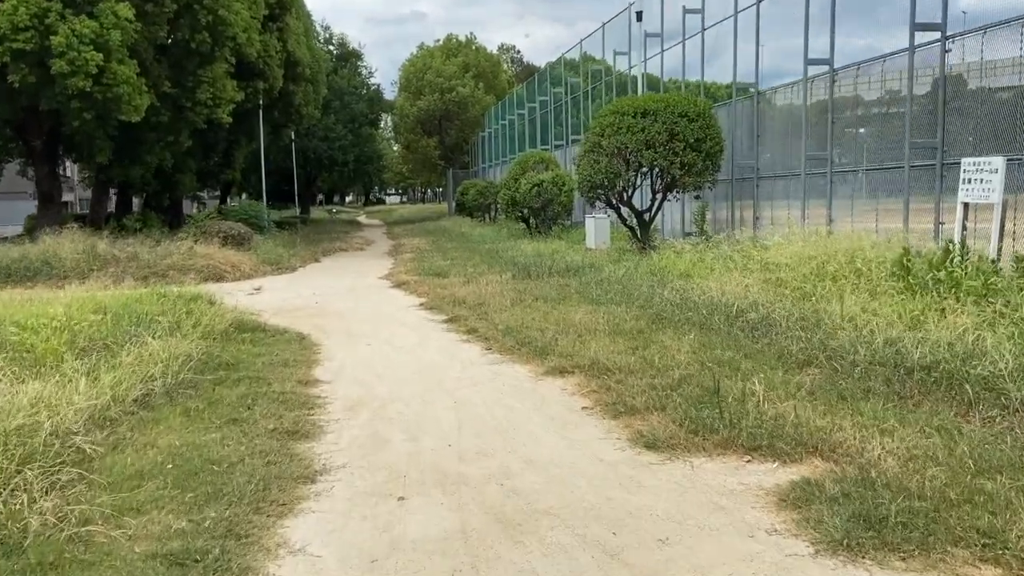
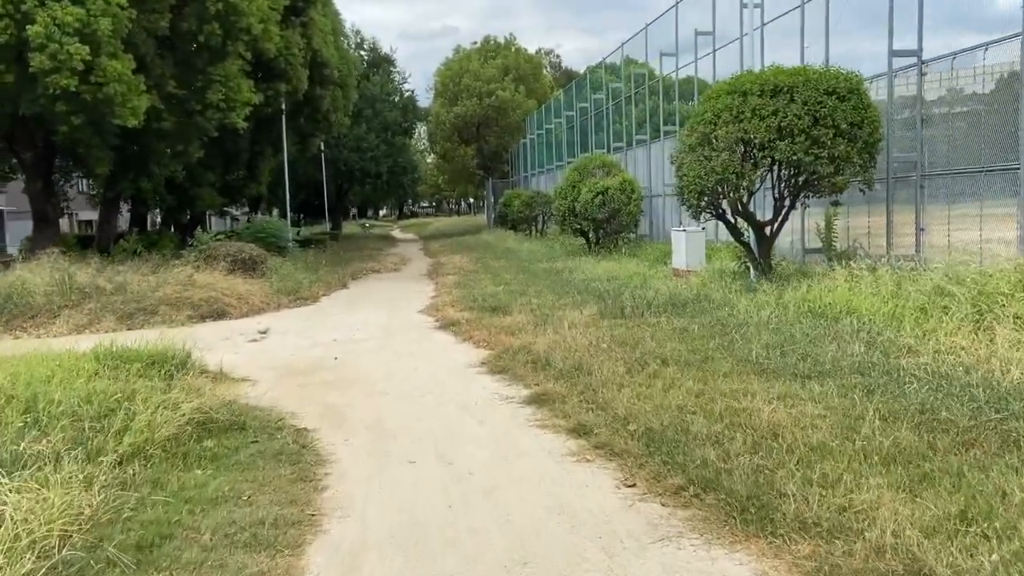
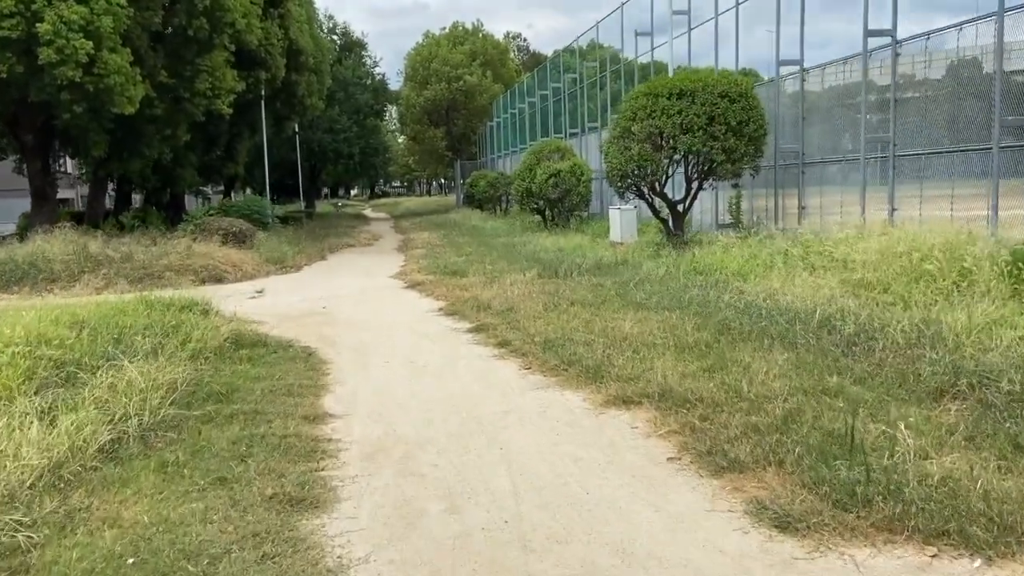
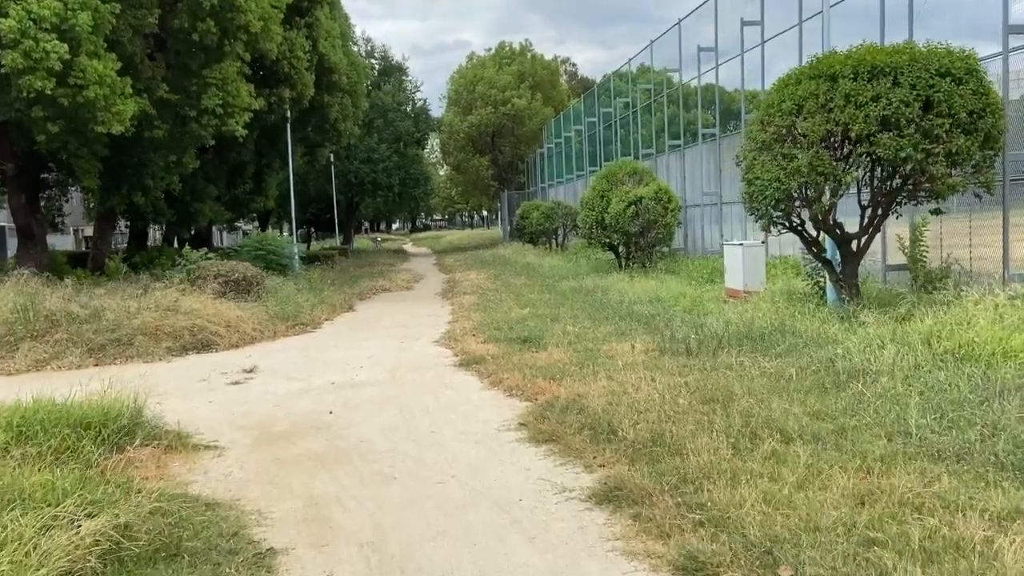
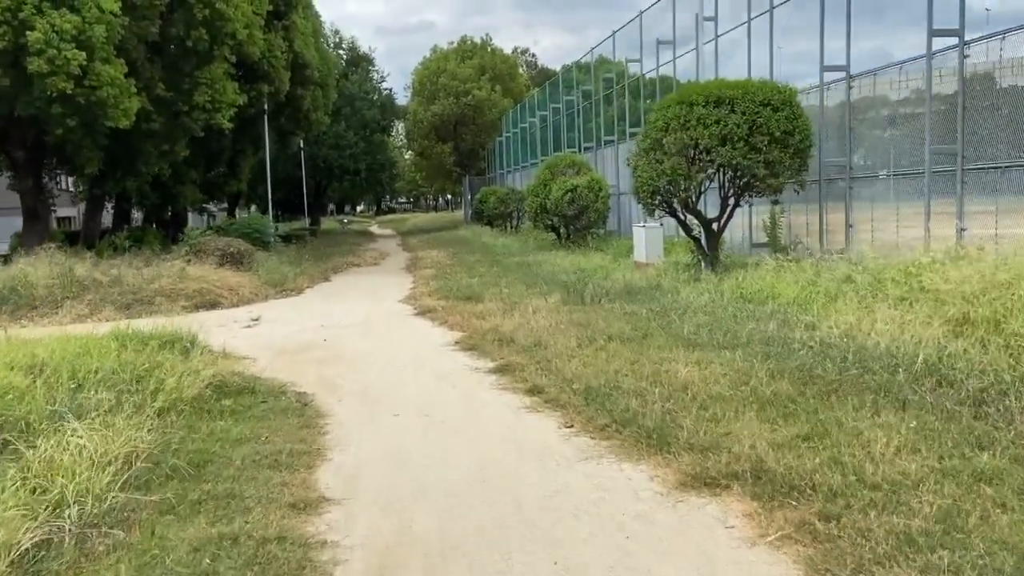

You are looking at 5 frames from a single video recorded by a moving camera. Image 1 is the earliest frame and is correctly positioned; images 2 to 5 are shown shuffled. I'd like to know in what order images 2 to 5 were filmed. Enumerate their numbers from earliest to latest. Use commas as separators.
3, 5, 2, 4
